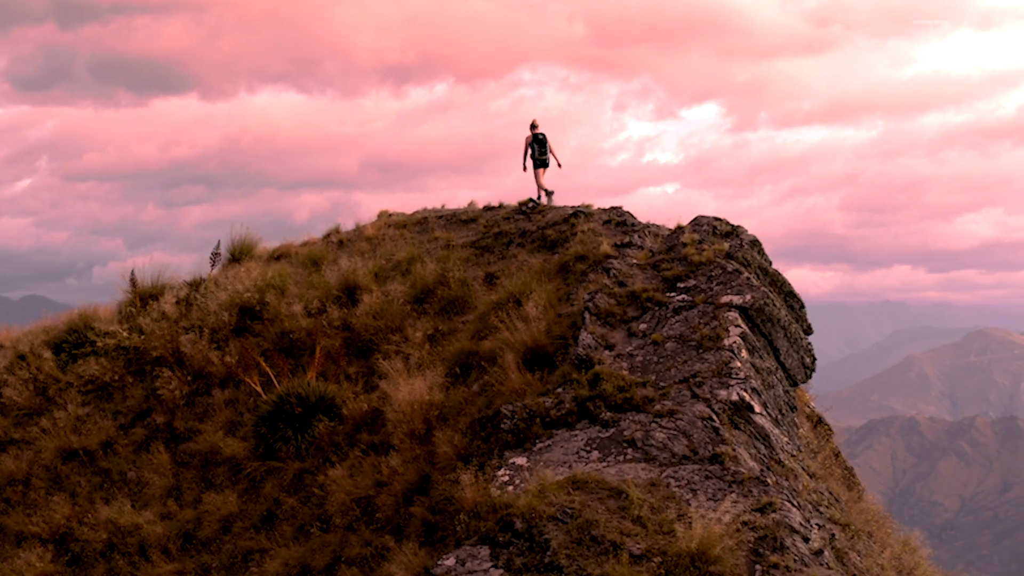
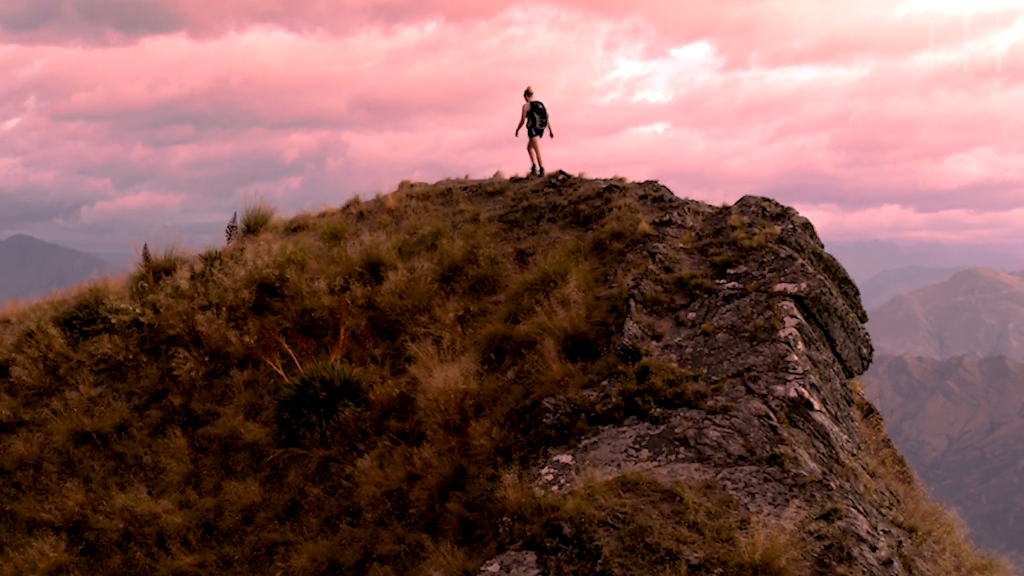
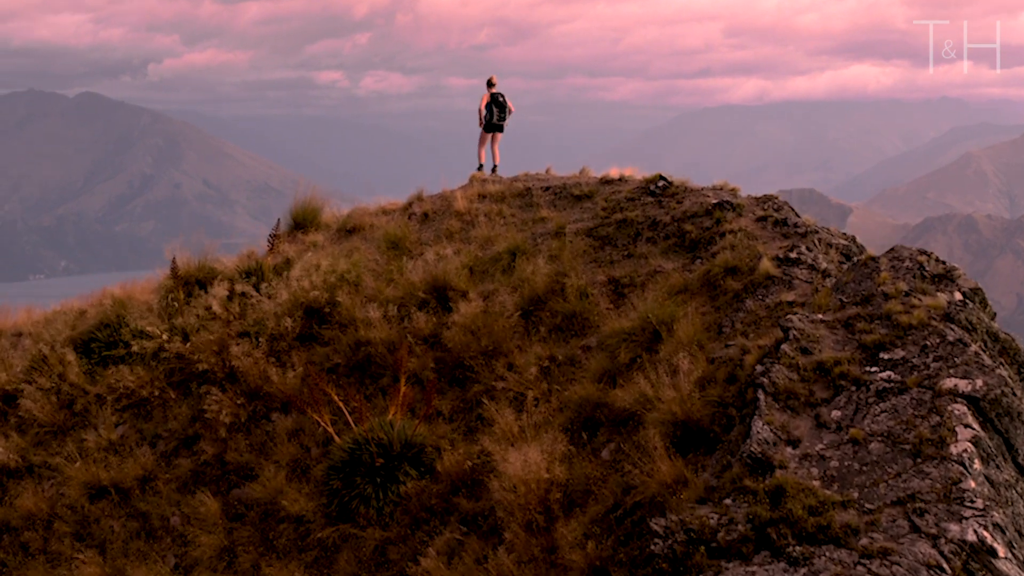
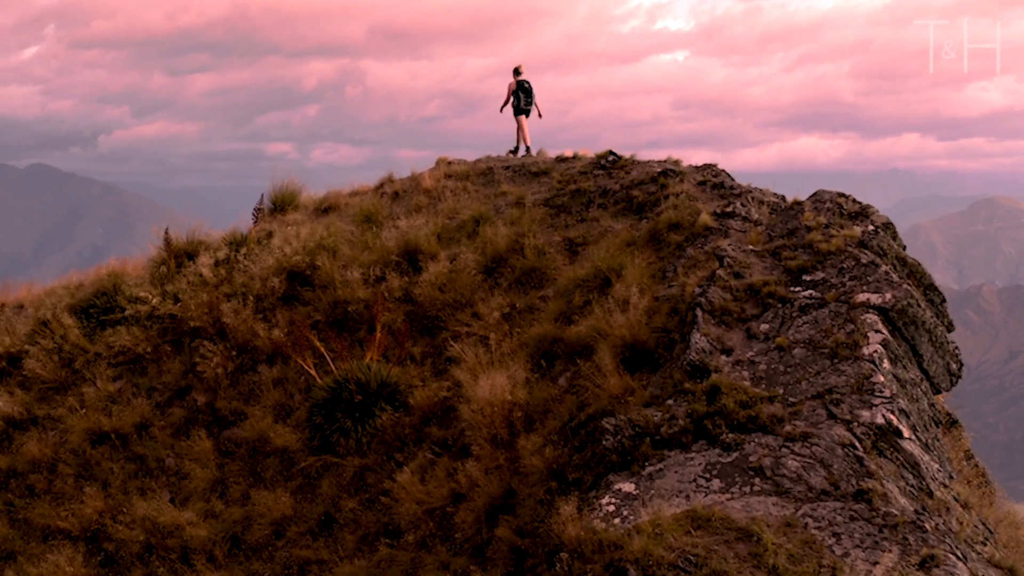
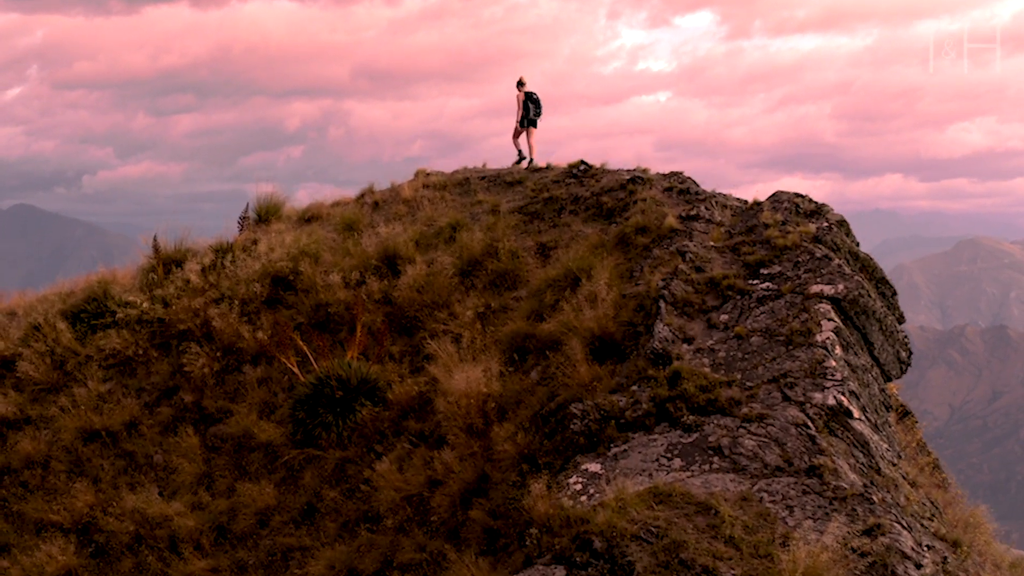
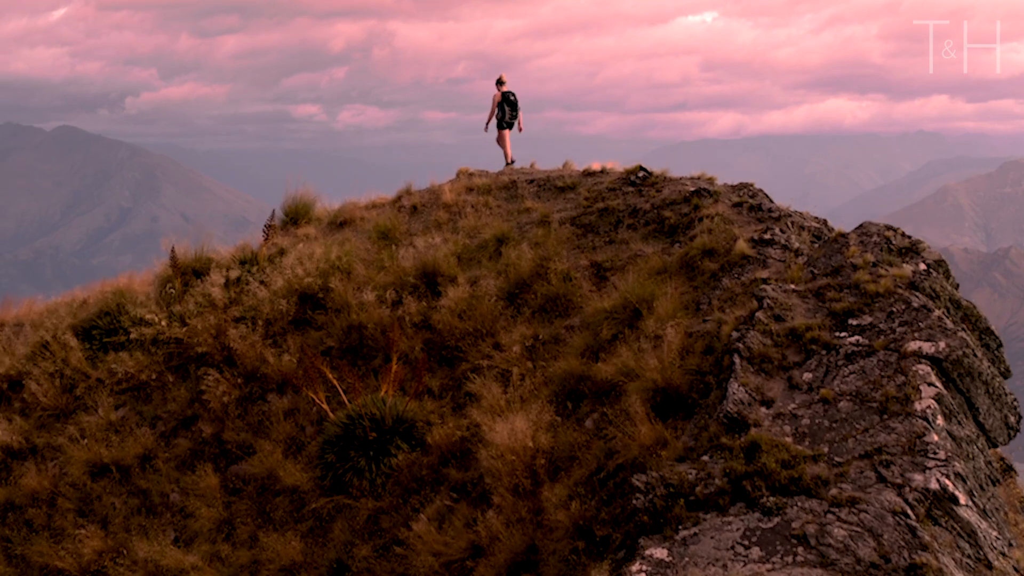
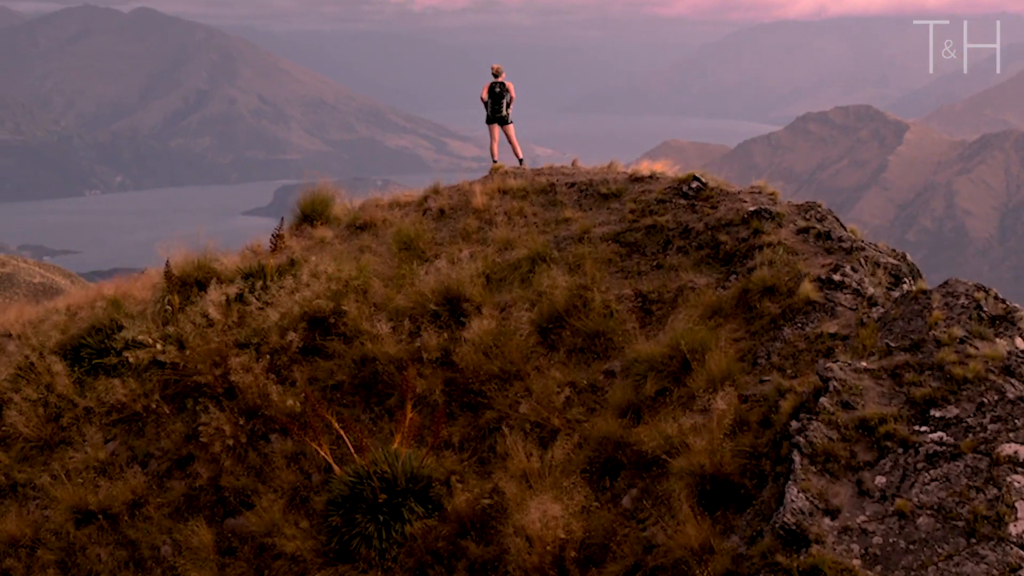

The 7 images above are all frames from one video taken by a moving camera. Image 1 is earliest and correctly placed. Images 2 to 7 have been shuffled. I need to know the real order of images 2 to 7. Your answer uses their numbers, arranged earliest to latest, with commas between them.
2, 5, 4, 6, 3, 7
